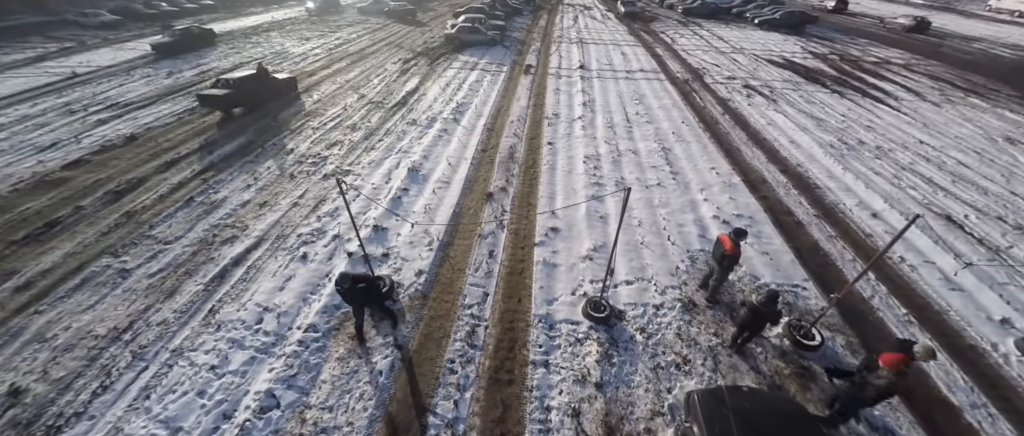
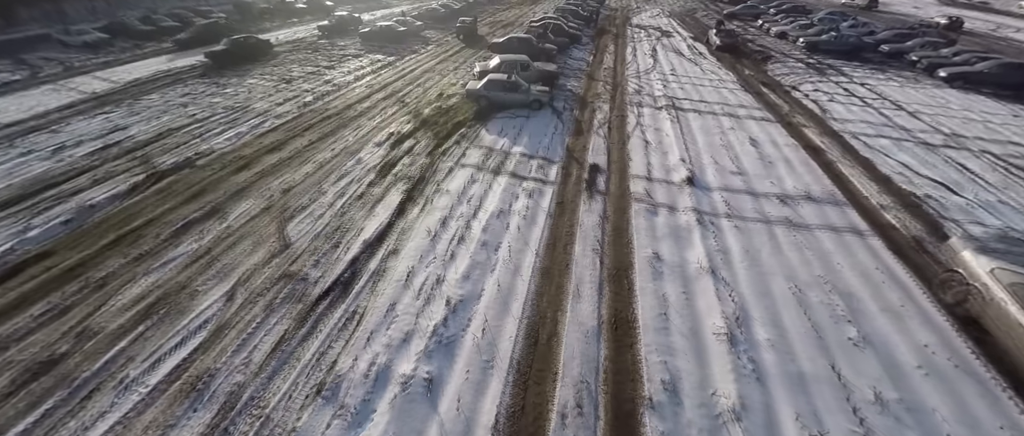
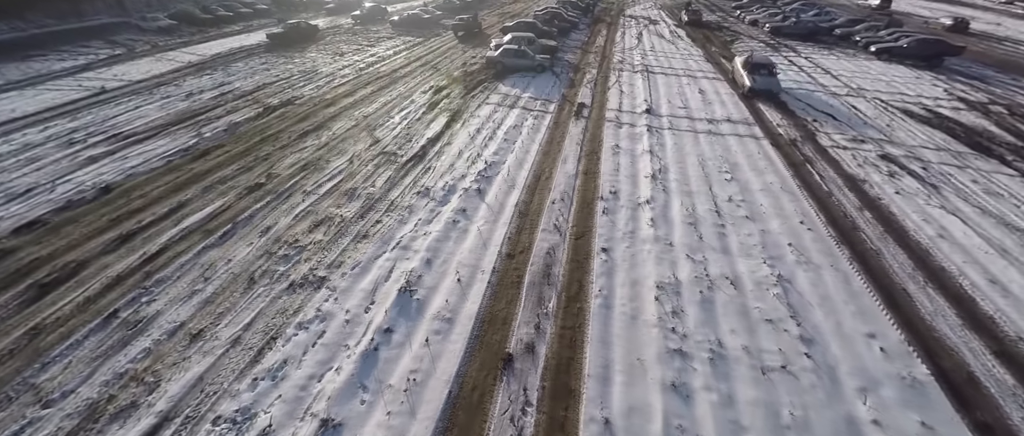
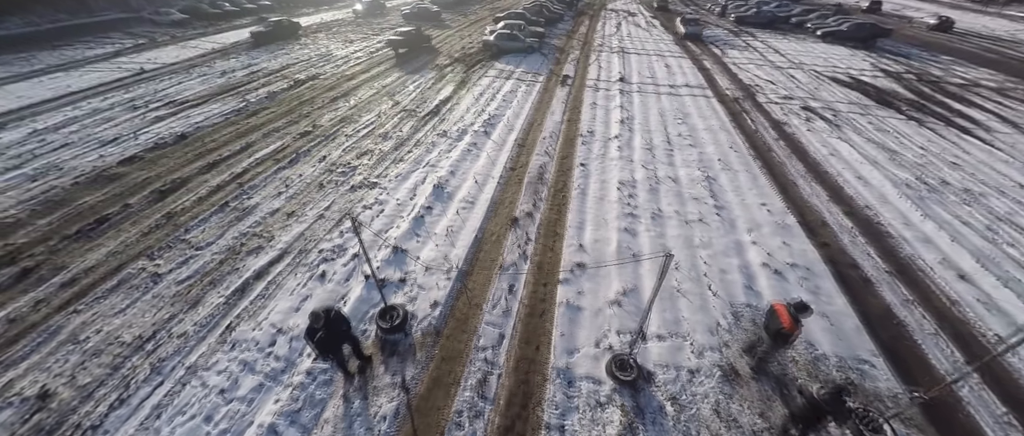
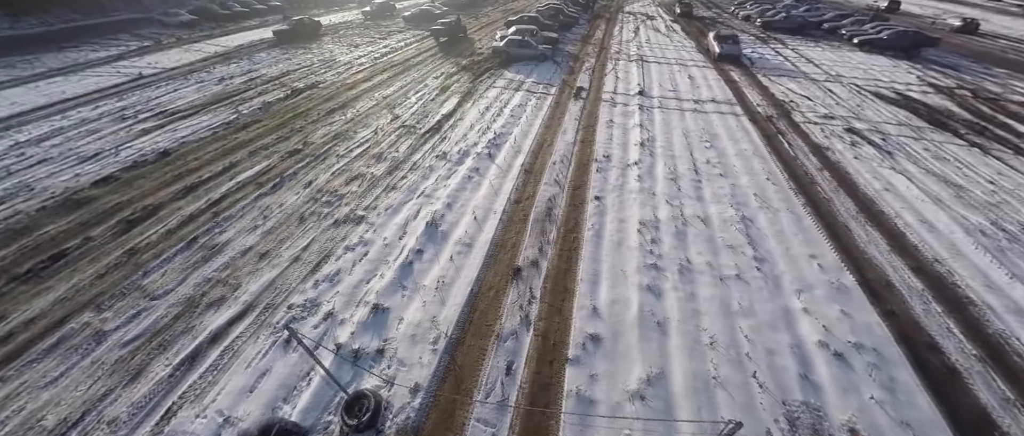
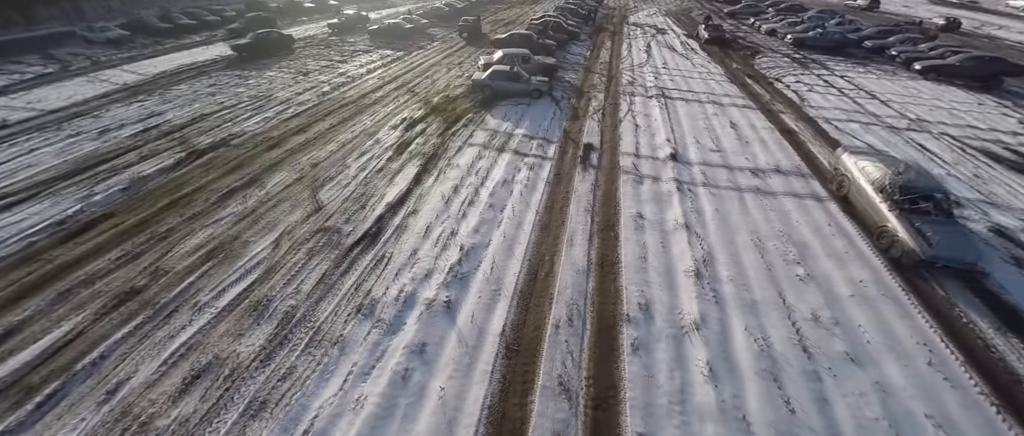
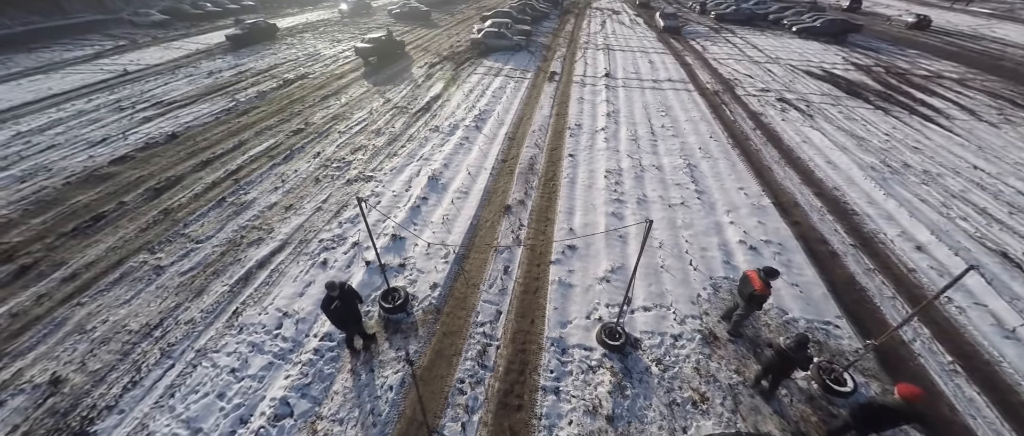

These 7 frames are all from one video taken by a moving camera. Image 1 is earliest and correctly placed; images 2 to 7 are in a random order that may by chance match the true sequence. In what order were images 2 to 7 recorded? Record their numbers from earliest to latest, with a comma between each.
7, 4, 5, 3, 6, 2
